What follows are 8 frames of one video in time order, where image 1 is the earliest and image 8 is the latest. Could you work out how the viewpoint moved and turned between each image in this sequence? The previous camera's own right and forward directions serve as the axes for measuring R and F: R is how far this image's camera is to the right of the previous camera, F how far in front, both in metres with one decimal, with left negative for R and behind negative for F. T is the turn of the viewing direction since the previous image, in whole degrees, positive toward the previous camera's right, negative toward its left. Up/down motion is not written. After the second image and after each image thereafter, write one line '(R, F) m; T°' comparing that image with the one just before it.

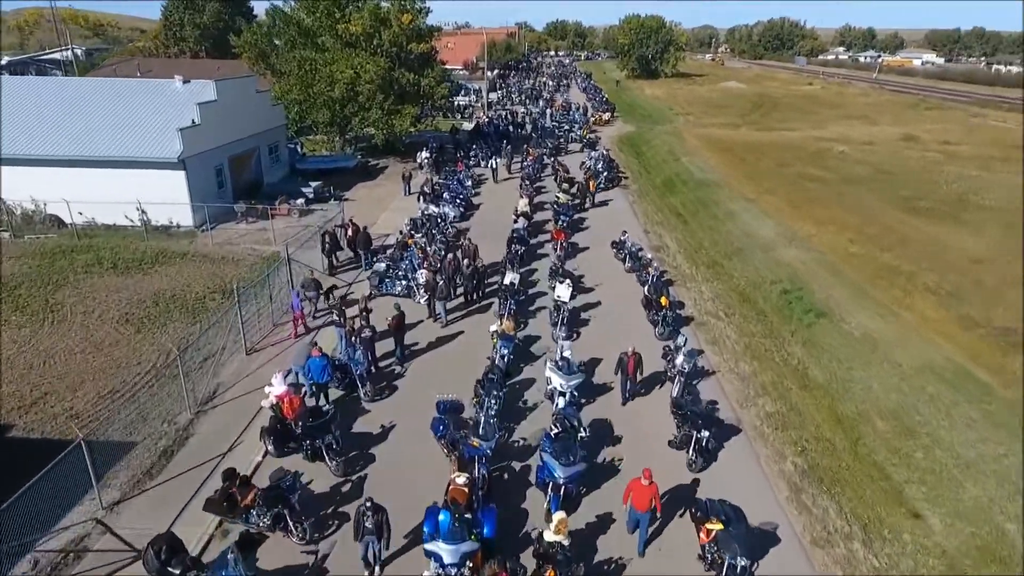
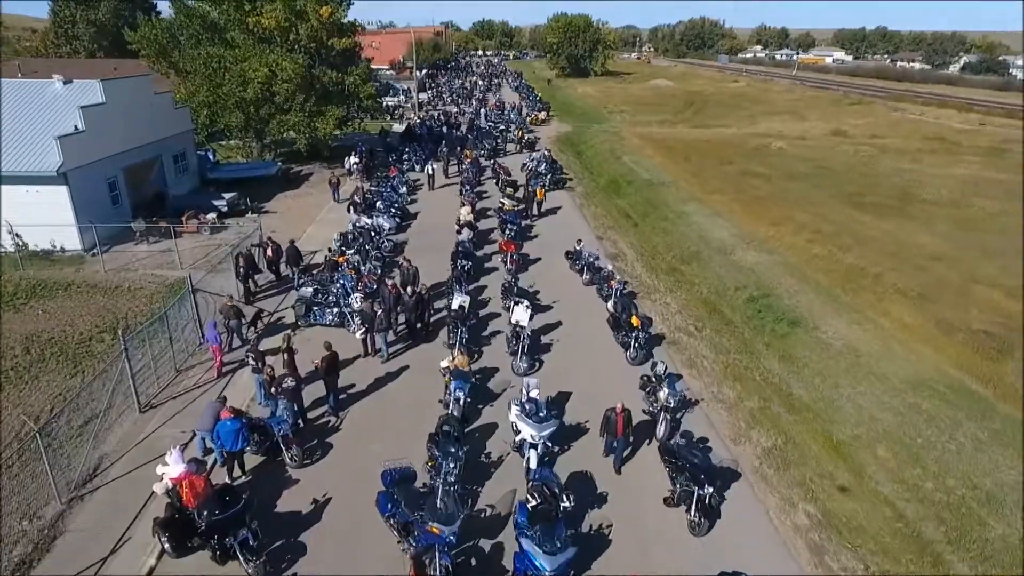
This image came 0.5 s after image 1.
(-0.2, +1.8) m; +6°
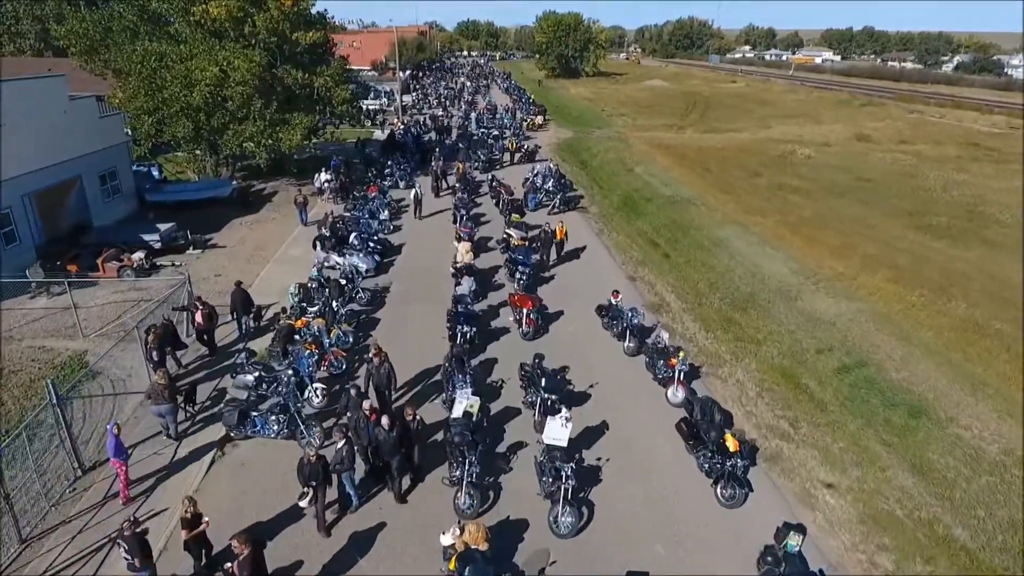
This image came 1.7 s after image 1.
(-0.6, +4.0) m; +1°
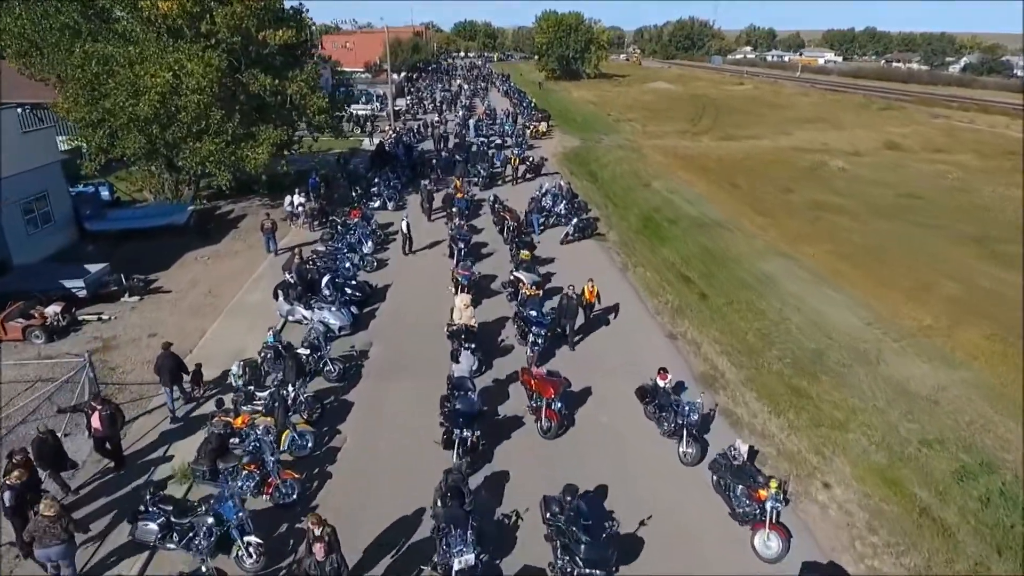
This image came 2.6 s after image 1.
(-0.2, +3.0) m; 0°
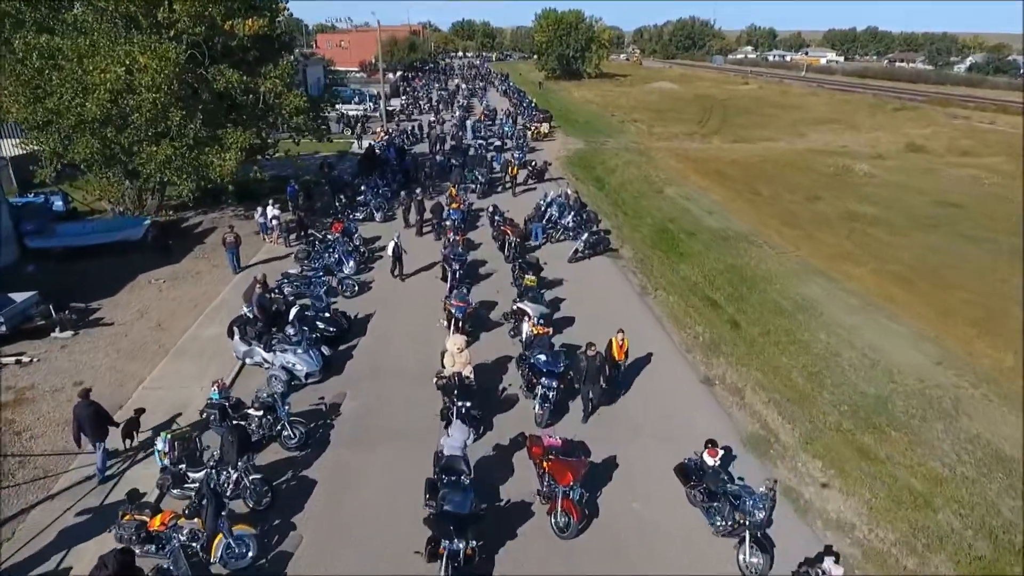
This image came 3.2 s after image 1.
(-0.1, +2.1) m; 0°
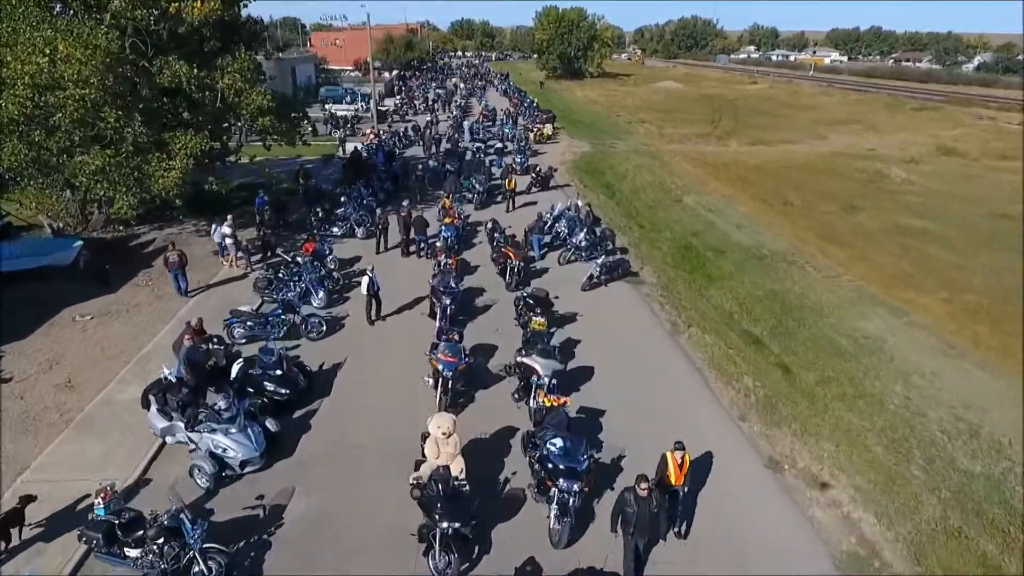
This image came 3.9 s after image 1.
(-0.1, +2.5) m; 0°
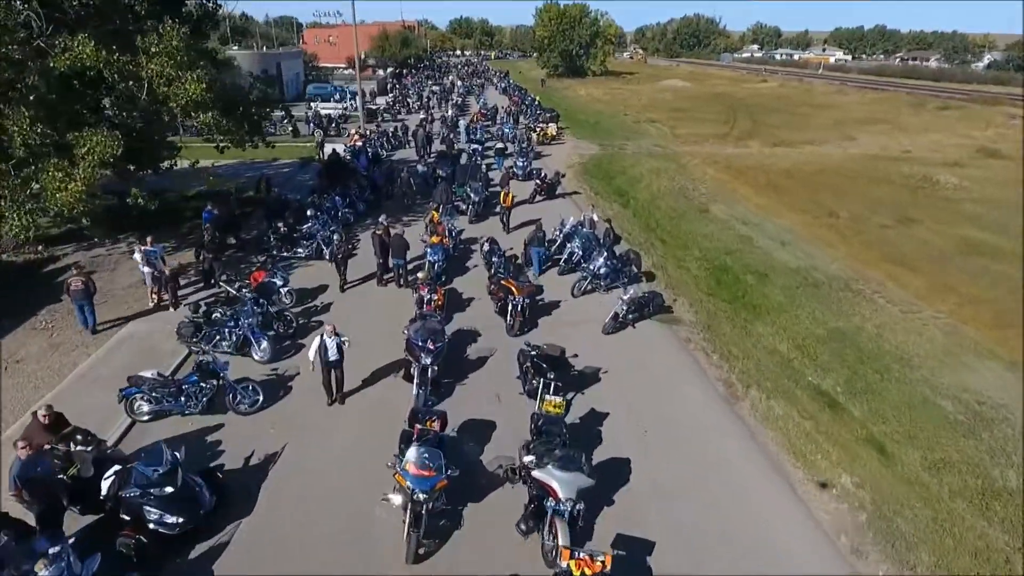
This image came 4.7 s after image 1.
(0.0, +2.9) m; 0°
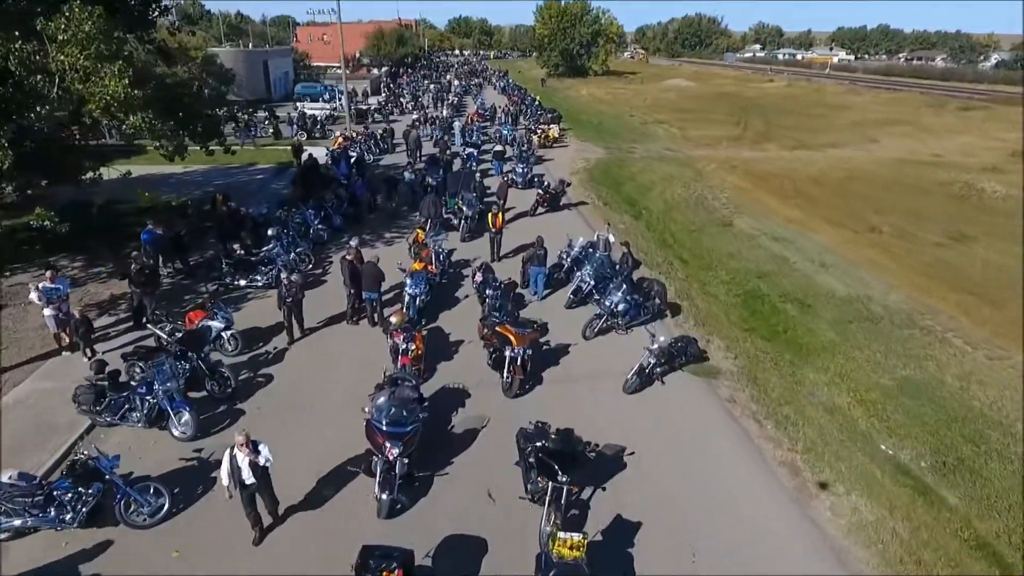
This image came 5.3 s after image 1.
(0.0, +2.1) m; 0°
